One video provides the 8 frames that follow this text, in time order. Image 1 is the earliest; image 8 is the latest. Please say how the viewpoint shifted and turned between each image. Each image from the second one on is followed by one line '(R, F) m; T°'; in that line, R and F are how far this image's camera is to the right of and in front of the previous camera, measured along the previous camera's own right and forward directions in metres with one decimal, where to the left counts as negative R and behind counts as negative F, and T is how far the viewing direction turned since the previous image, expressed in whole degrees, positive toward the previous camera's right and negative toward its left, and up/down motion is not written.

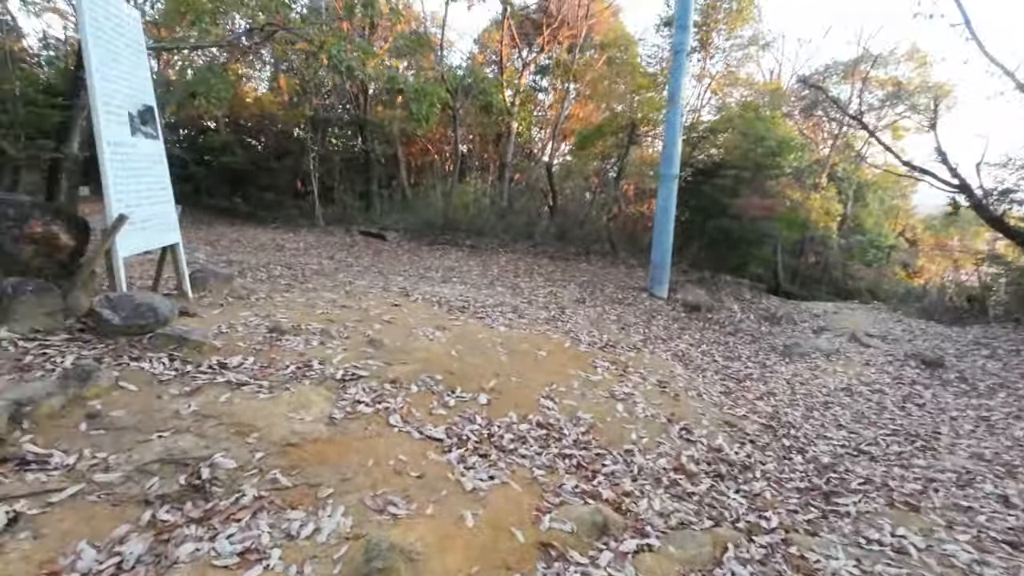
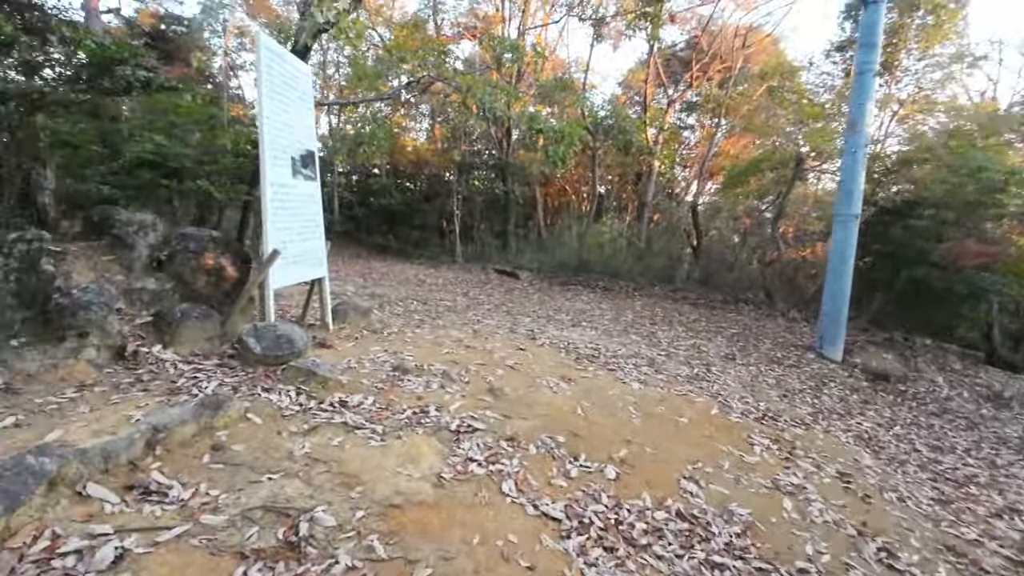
(-0.1, +0.6) m; -16°
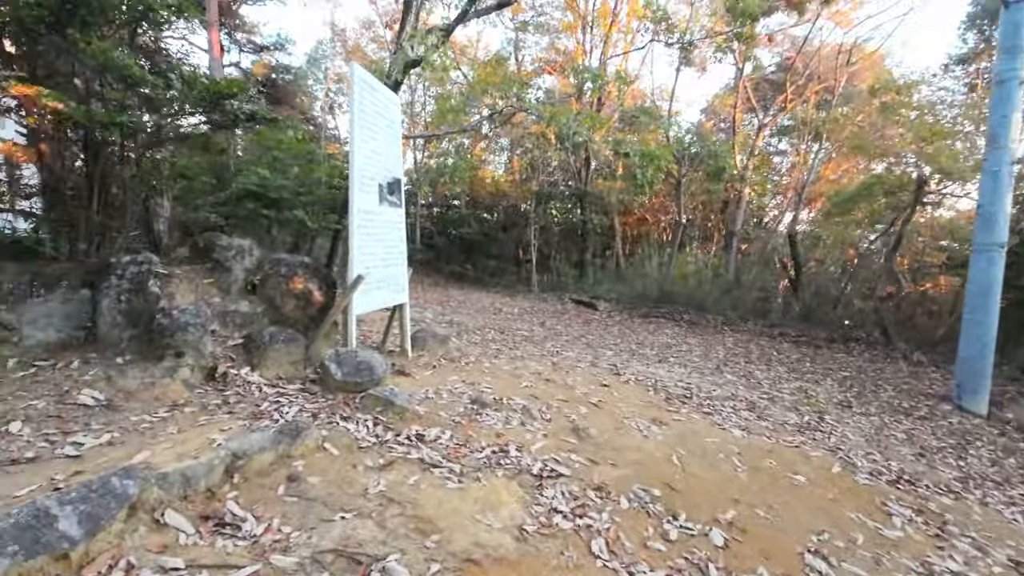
(-0.1, +0.3) m; -9°
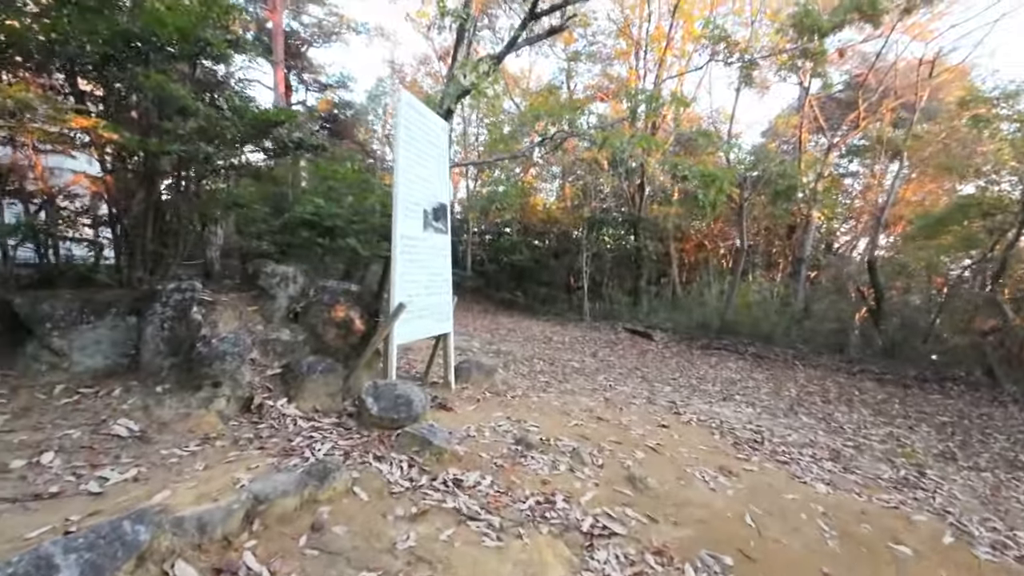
(0.0, +0.4) m; -6°
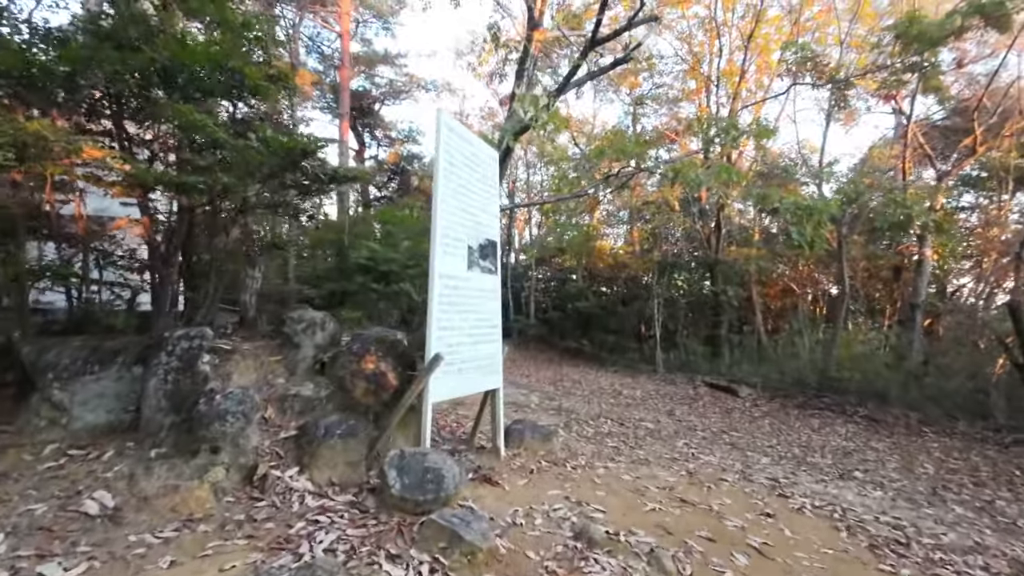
(+0.1, +0.9) m; -8°
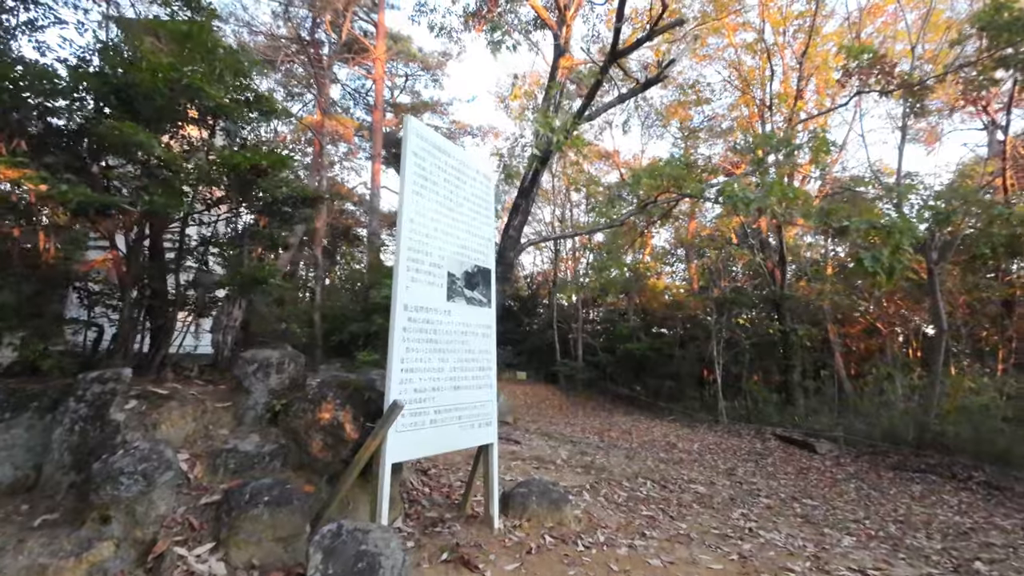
(+0.6, +0.8) m; -7°
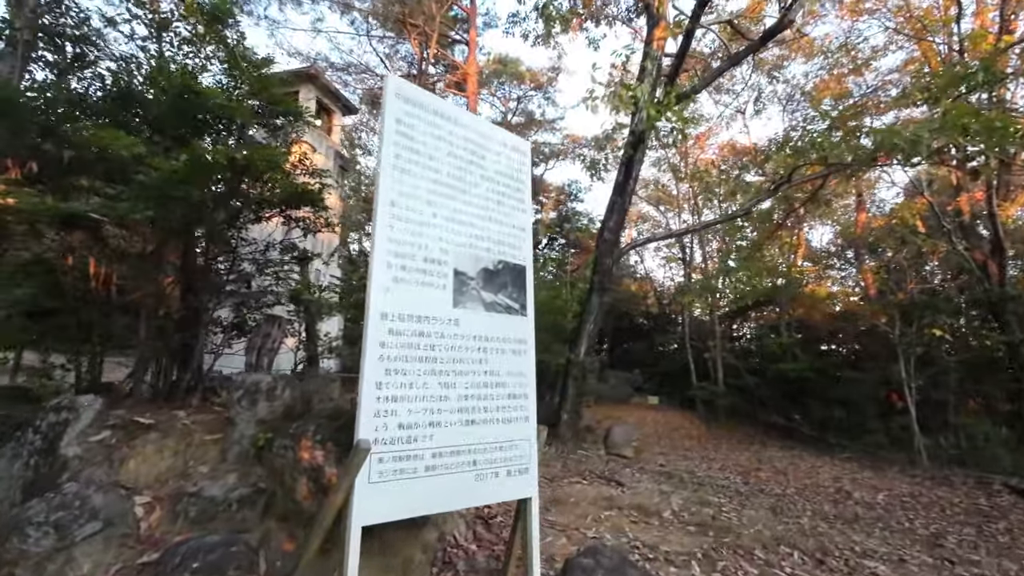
(+0.7, +1.2) m; -16°
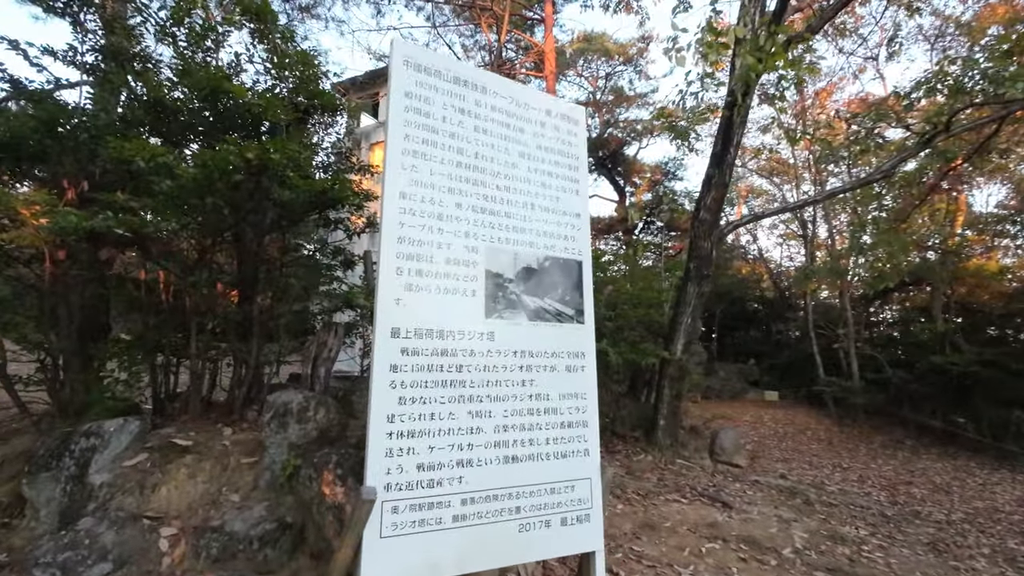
(+0.3, +0.7) m; -12°
